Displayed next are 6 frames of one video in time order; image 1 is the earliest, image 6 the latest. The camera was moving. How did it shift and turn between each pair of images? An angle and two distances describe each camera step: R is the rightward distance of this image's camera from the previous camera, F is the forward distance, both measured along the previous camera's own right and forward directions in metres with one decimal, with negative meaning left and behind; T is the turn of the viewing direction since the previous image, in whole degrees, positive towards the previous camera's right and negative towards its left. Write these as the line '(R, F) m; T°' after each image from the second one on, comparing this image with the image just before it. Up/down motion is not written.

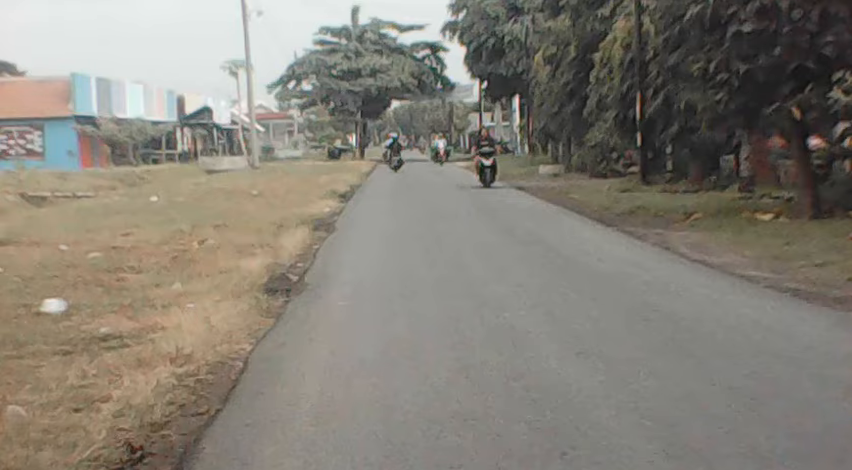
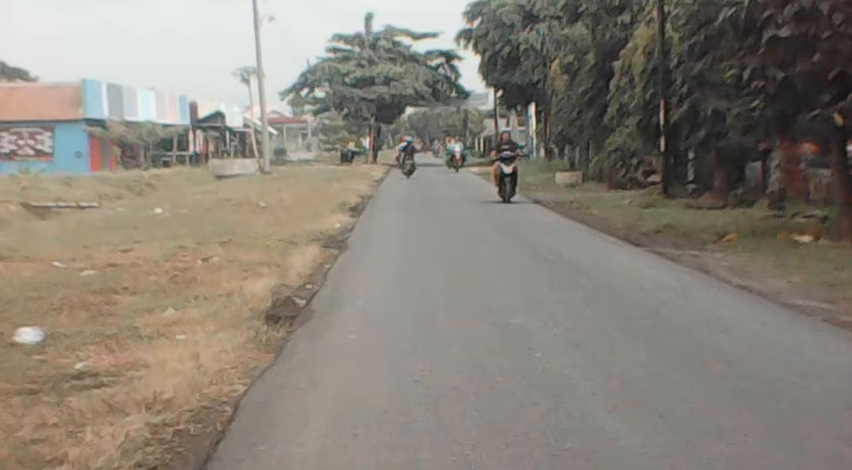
(-0.1, +1.0) m; -1°
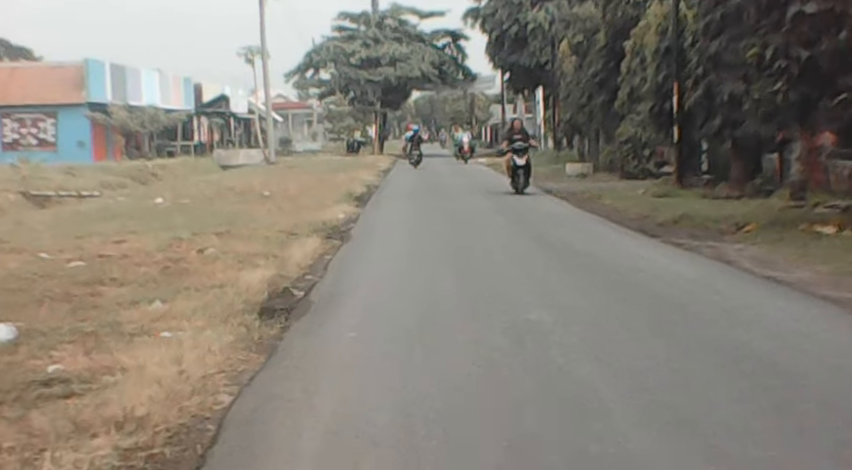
(0.0, +0.7) m; 0°
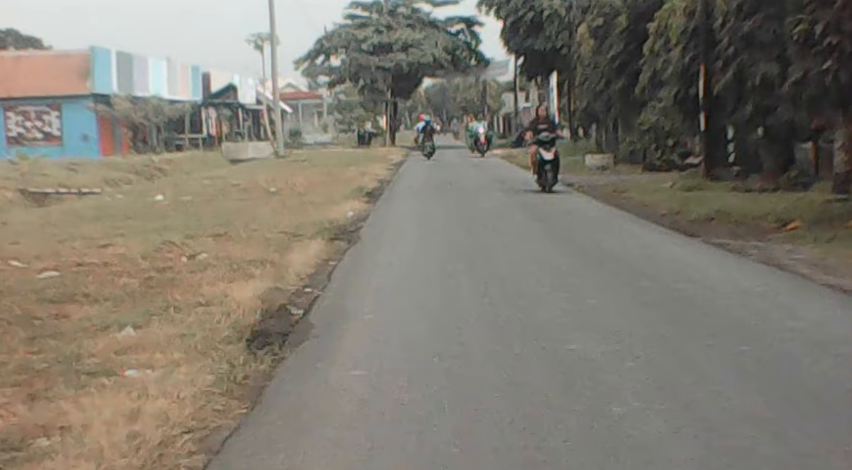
(0.0, +1.4) m; -1°
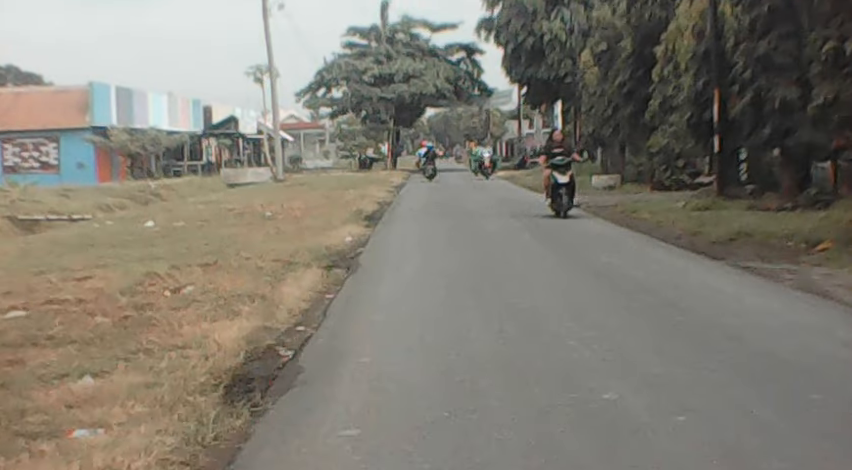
(0.0, +1.0) m; 0°
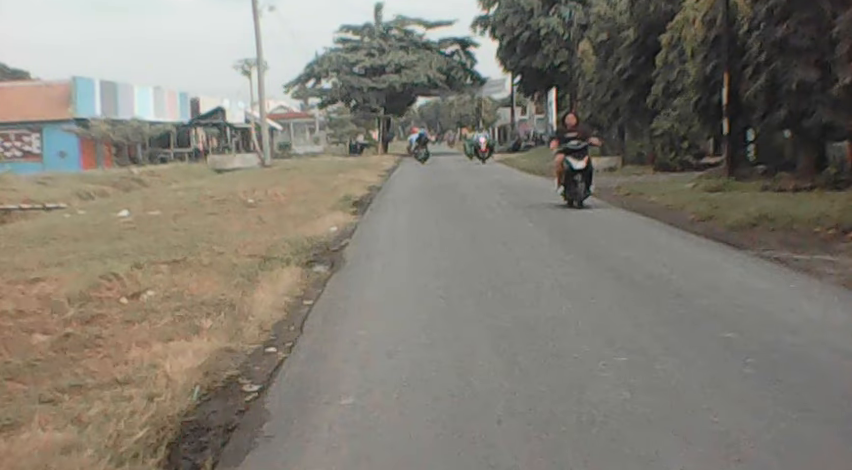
(0.0, +1.5) m; 0°
